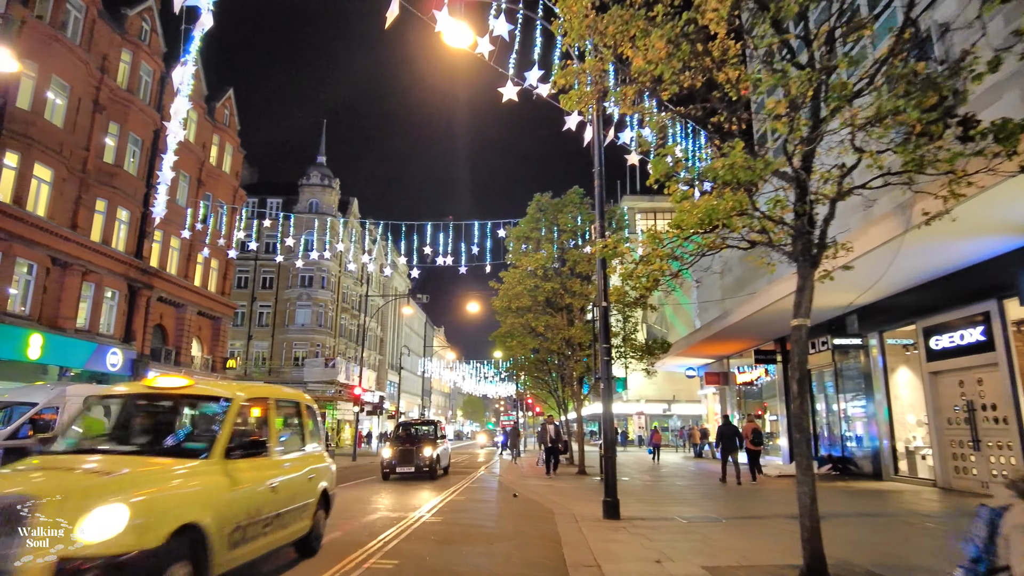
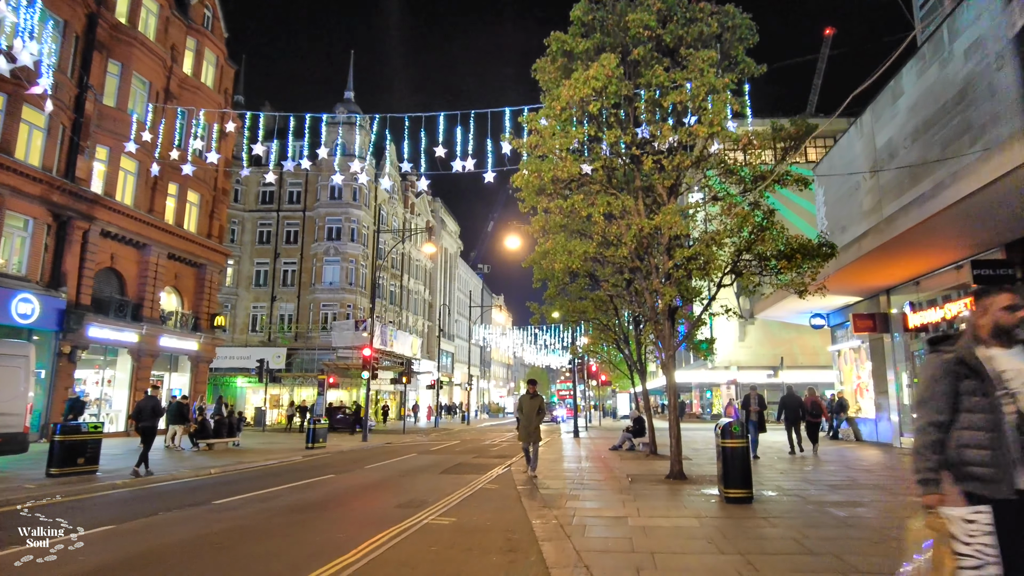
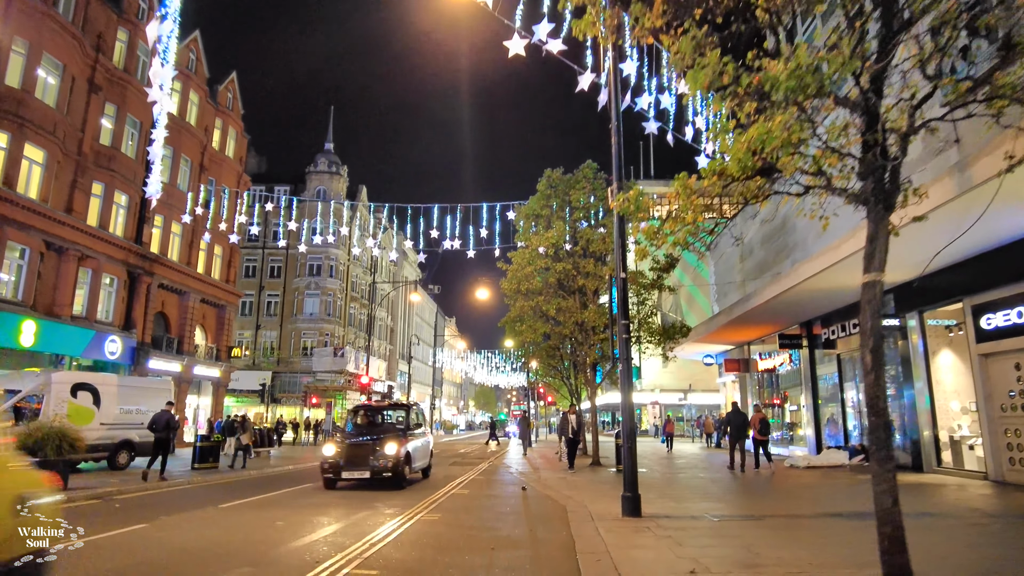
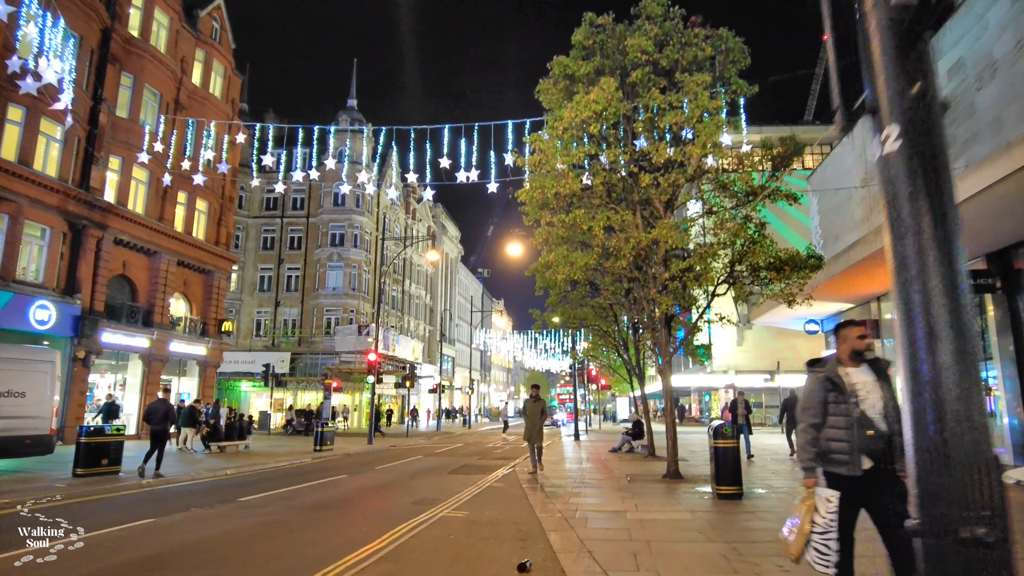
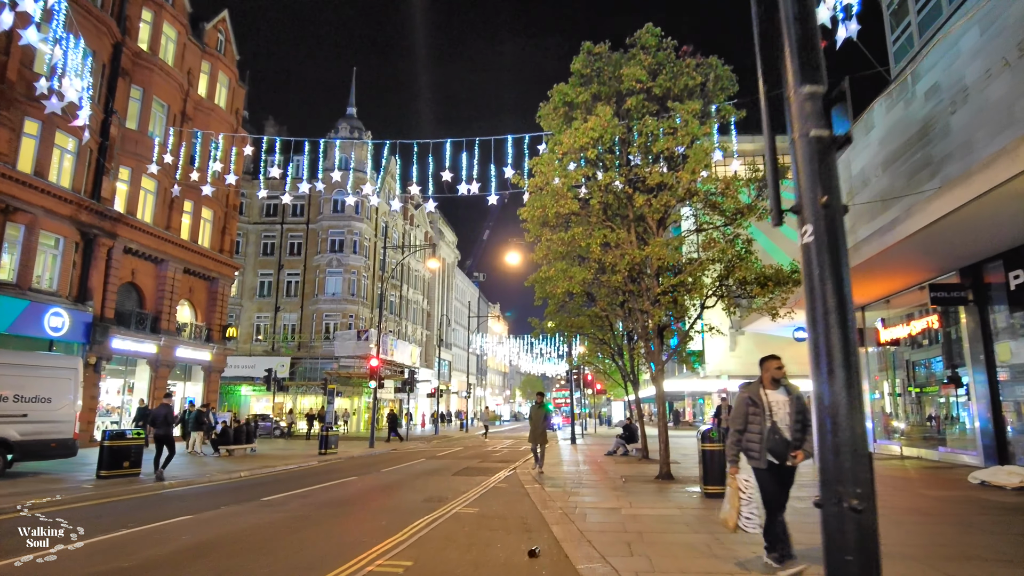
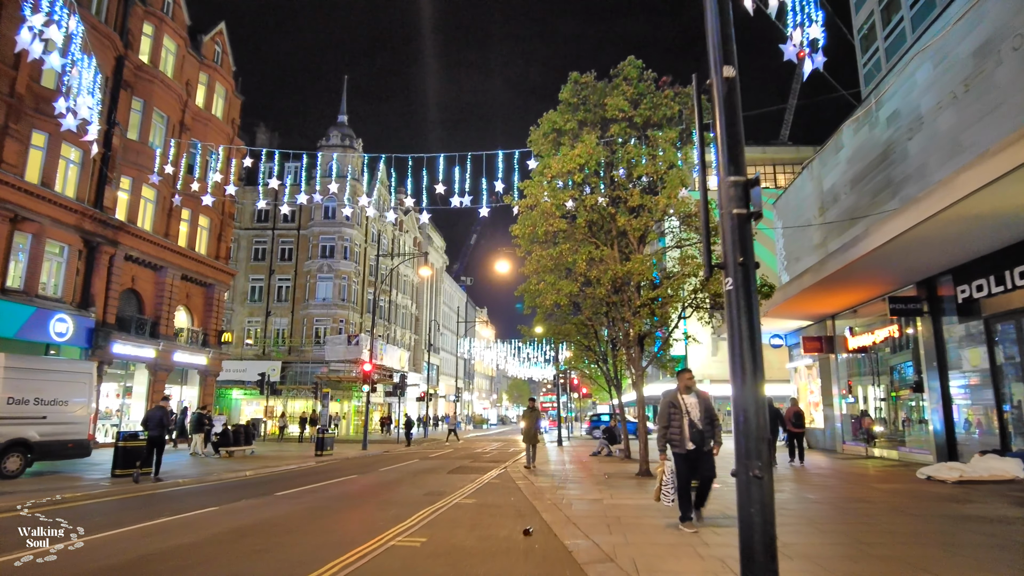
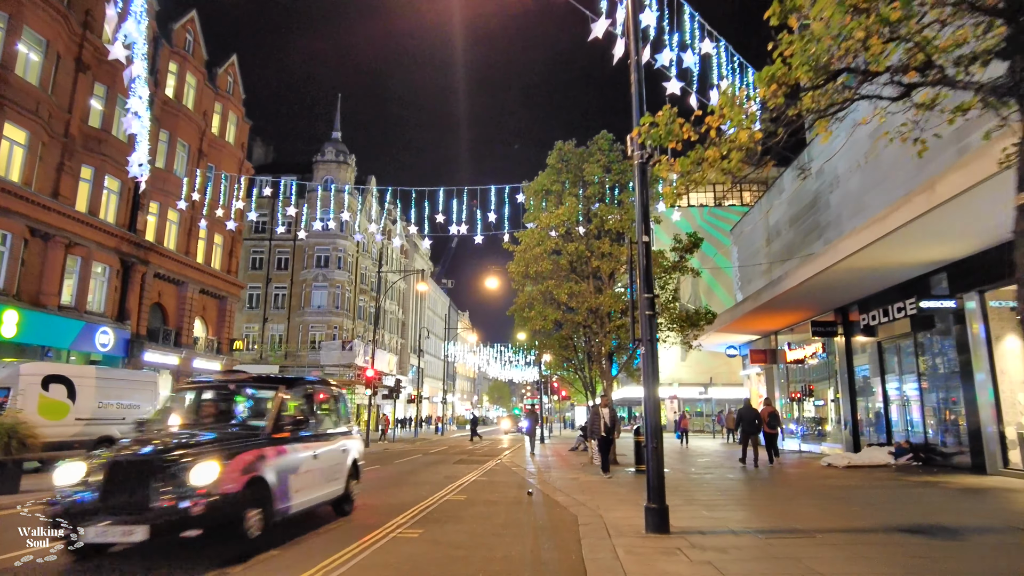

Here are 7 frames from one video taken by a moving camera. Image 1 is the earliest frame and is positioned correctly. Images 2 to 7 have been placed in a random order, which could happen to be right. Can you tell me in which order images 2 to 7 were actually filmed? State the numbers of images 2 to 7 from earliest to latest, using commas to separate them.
3, 7, 6, 5, 4, 2
